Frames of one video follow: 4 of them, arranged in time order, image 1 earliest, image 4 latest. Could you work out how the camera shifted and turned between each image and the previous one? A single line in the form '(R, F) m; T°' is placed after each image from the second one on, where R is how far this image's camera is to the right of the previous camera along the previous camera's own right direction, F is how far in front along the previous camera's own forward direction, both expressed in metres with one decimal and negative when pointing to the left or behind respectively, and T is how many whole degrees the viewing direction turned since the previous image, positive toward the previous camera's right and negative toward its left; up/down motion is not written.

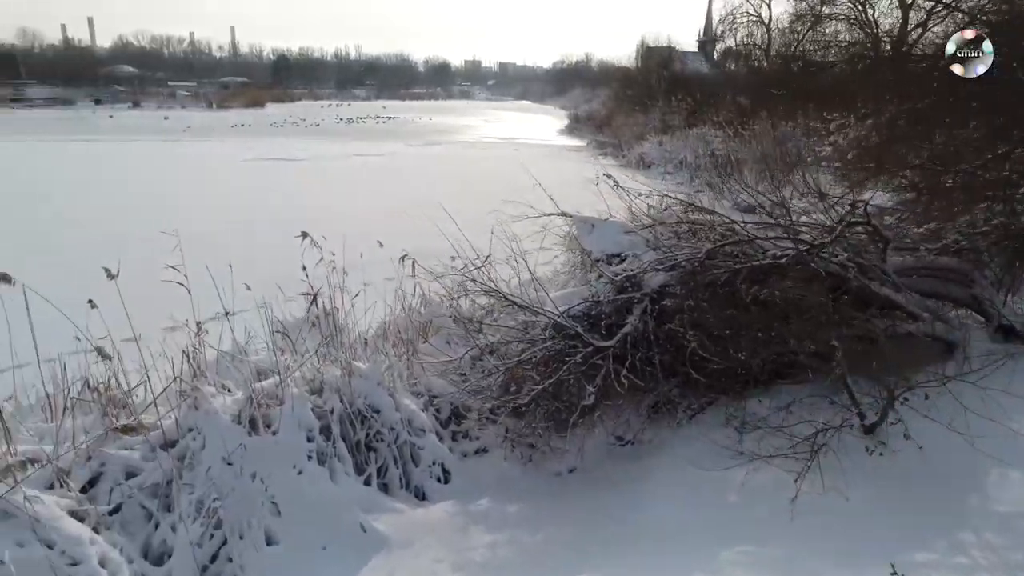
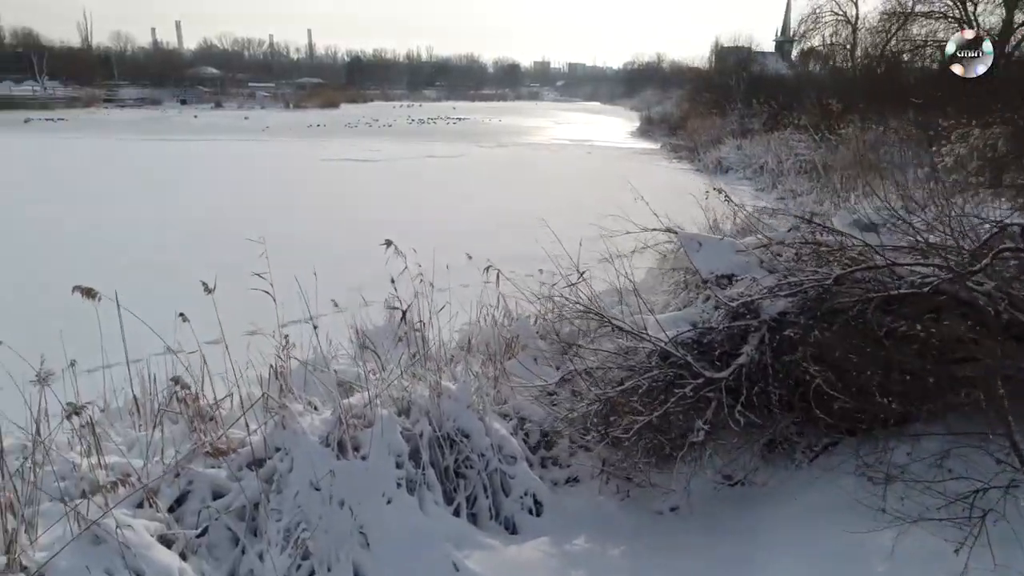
(-0.2, +0.2) m; -5°
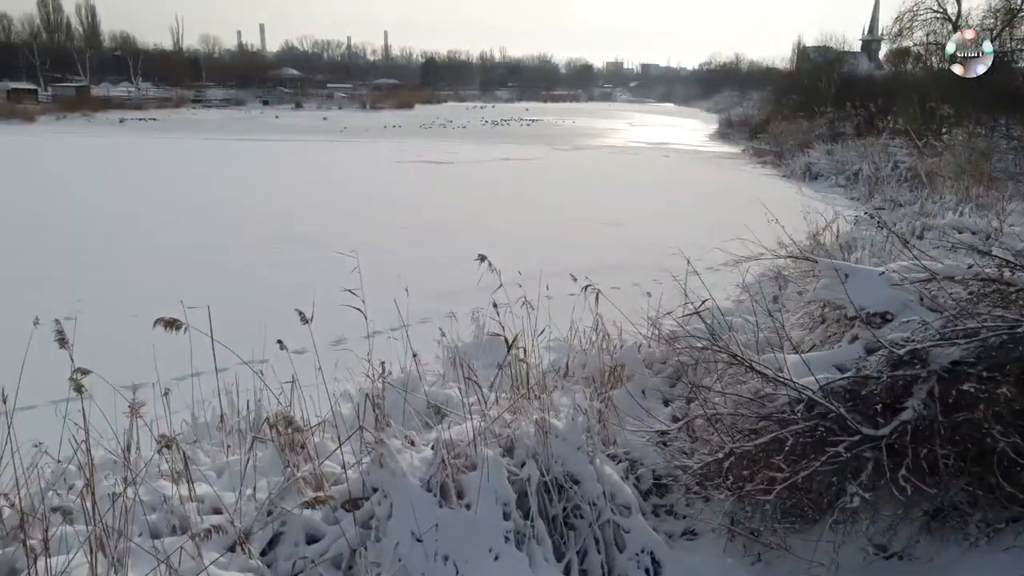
(-0.2, +0.3) m; -5°
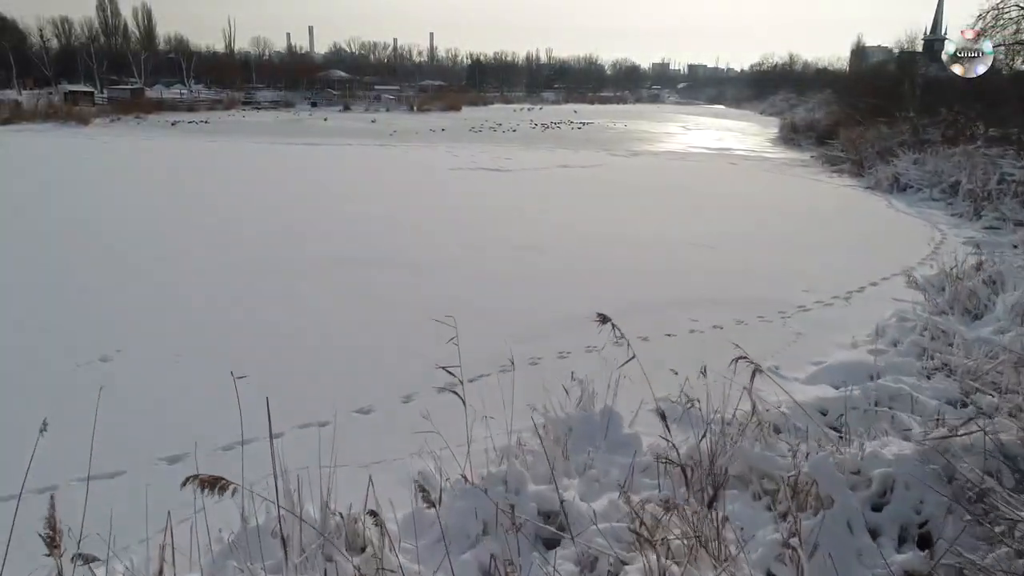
(-0.5, +1.0) m; -3°
